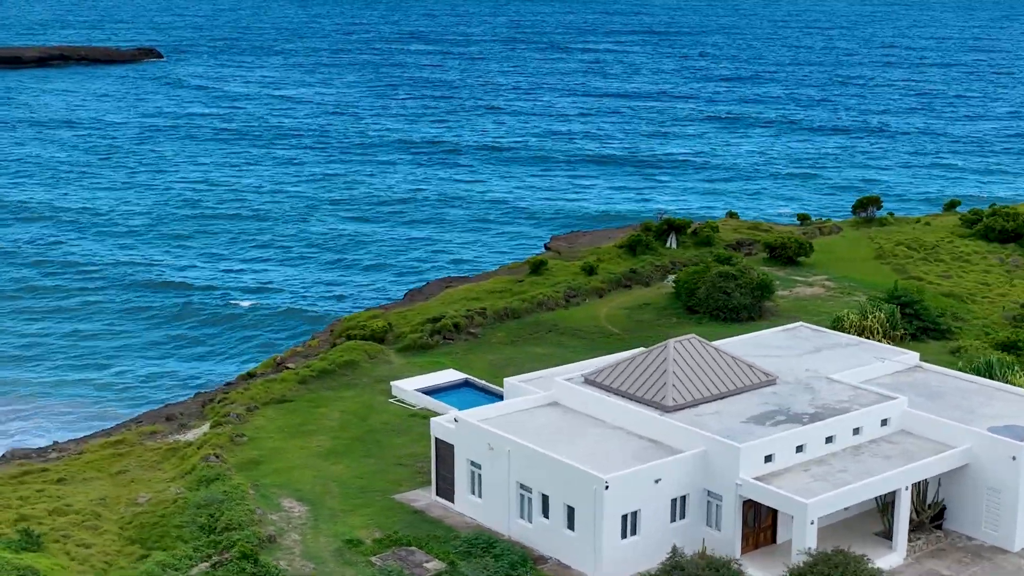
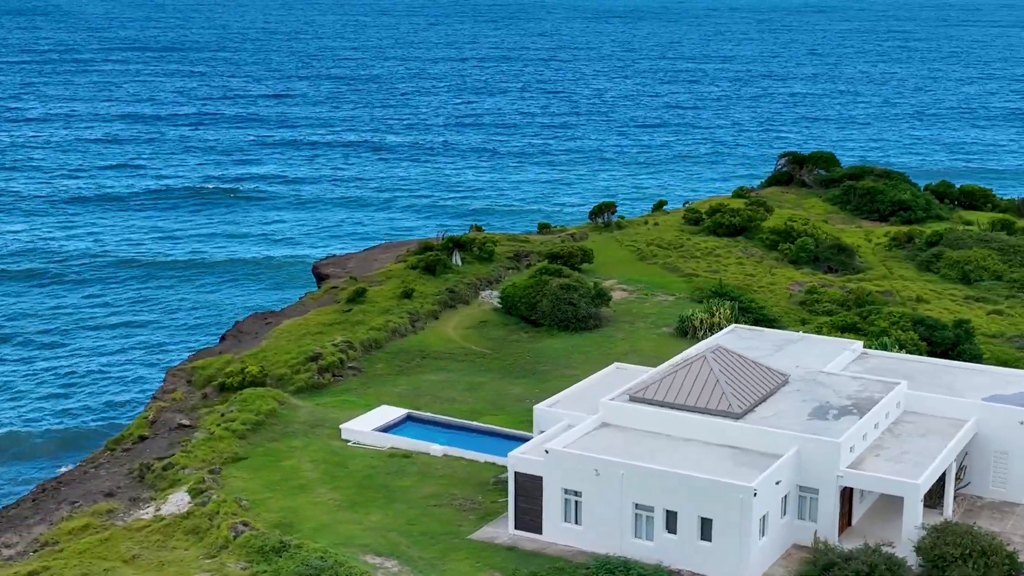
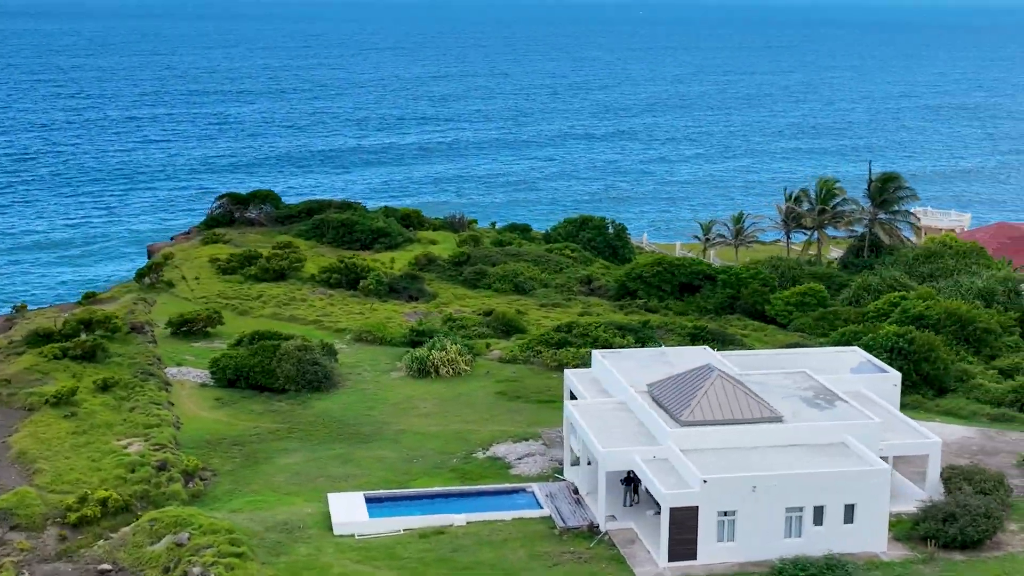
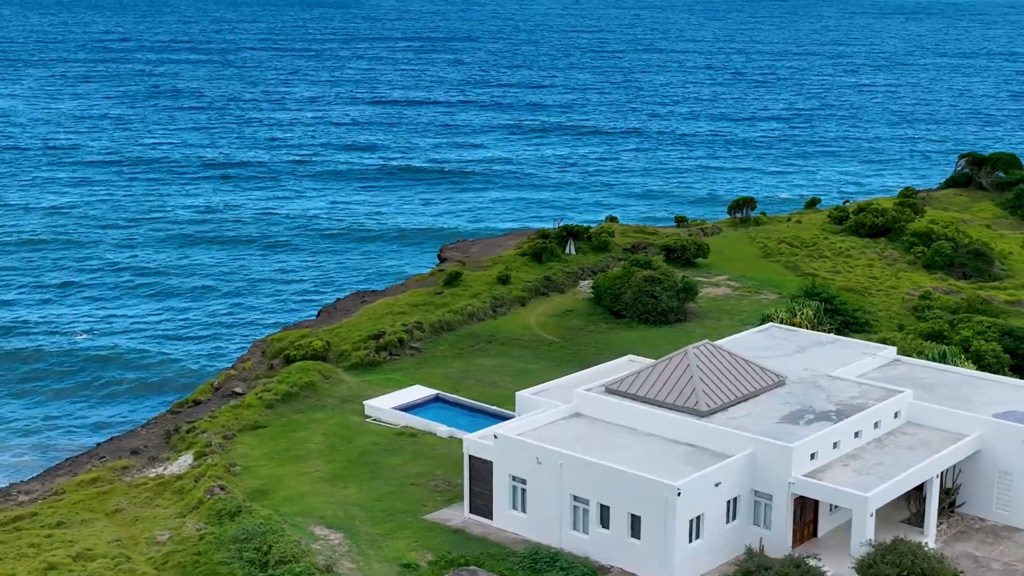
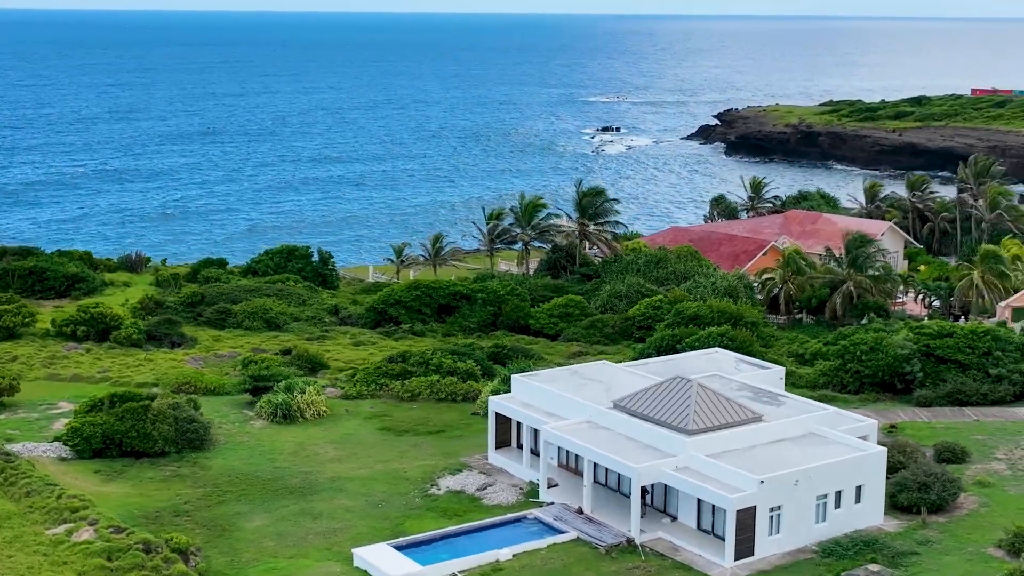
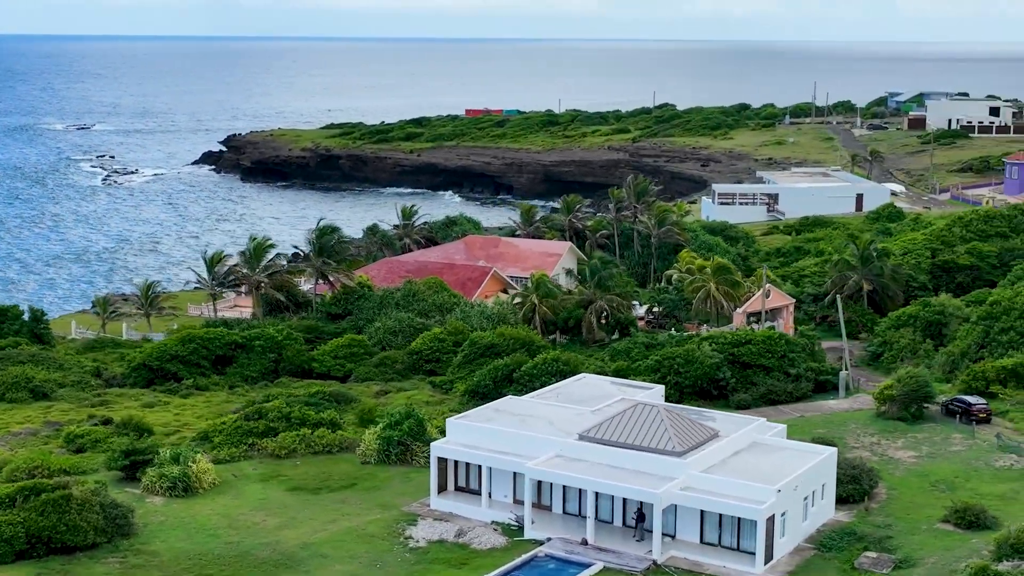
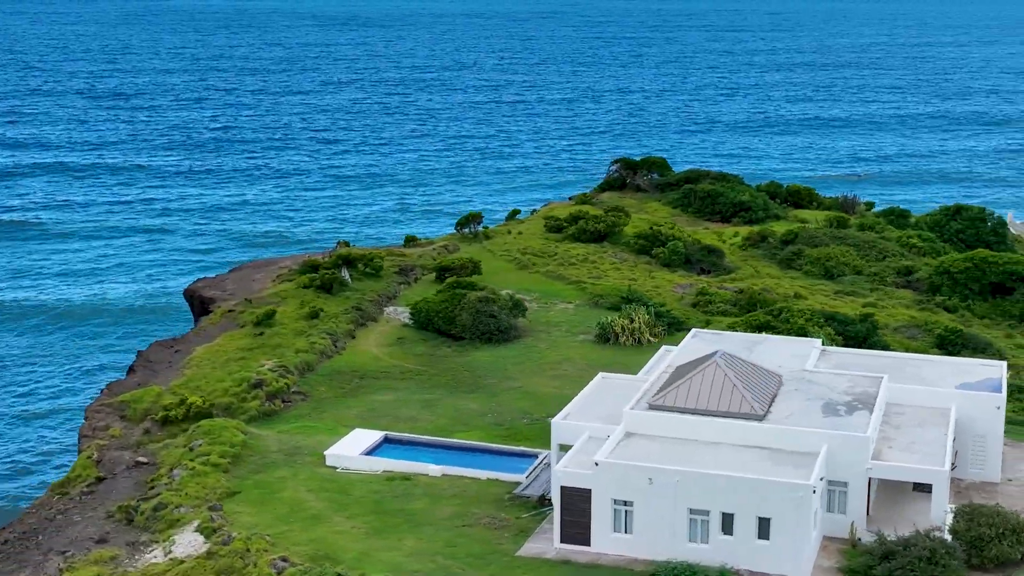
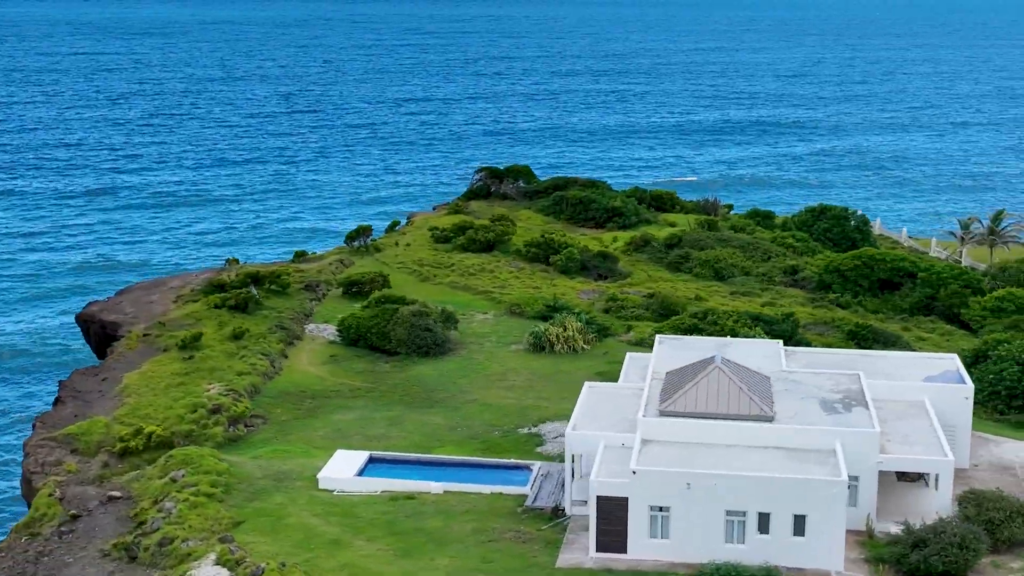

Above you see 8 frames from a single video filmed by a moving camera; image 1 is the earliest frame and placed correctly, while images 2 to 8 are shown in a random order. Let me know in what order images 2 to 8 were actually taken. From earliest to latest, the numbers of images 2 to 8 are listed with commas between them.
4, 2, 7, 8, 3, 5, 6
